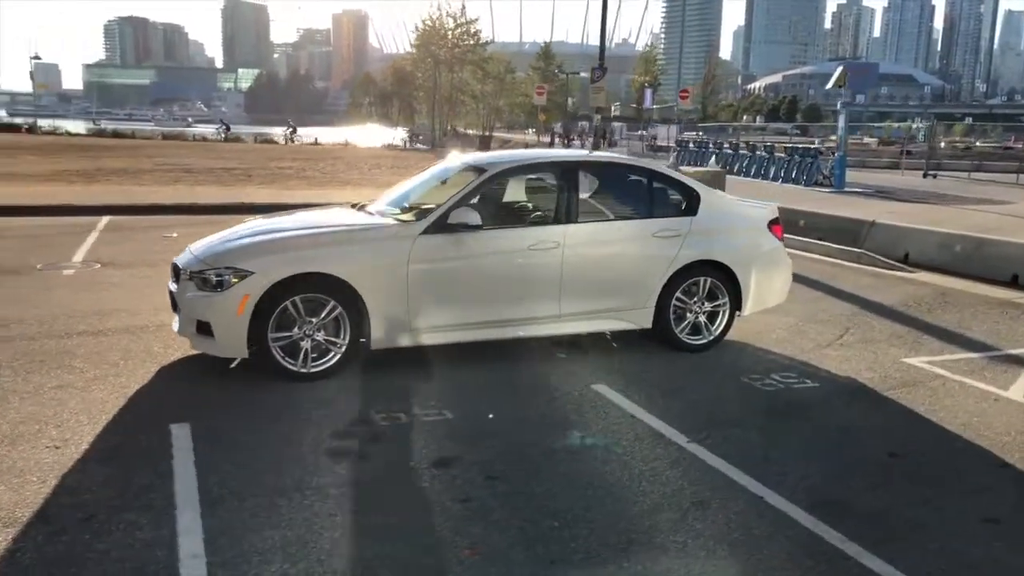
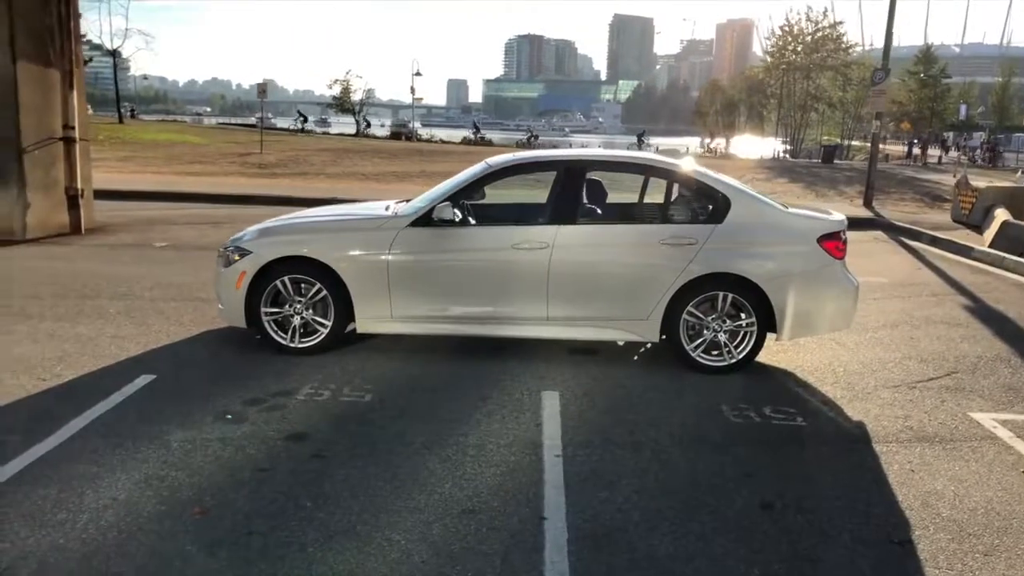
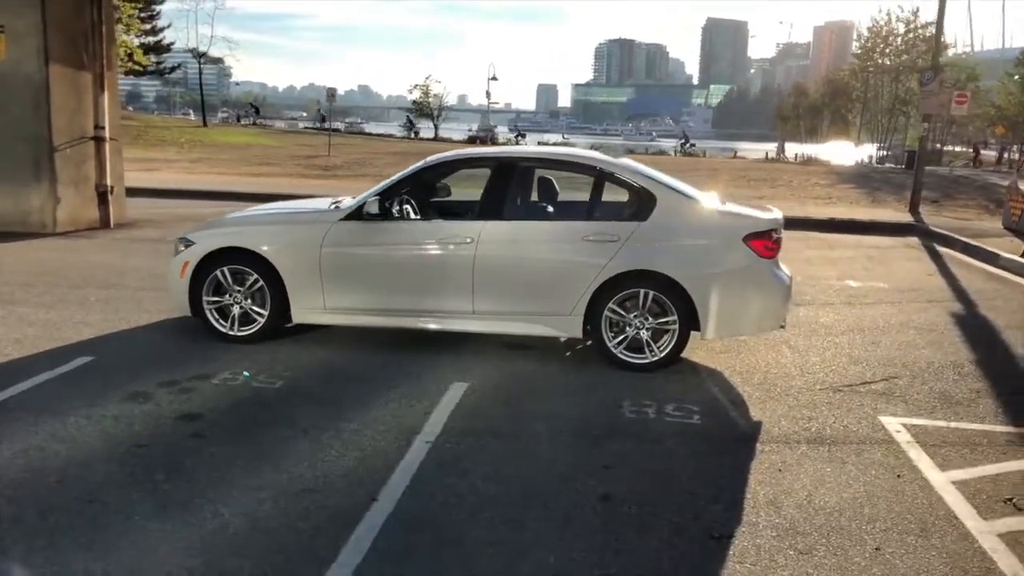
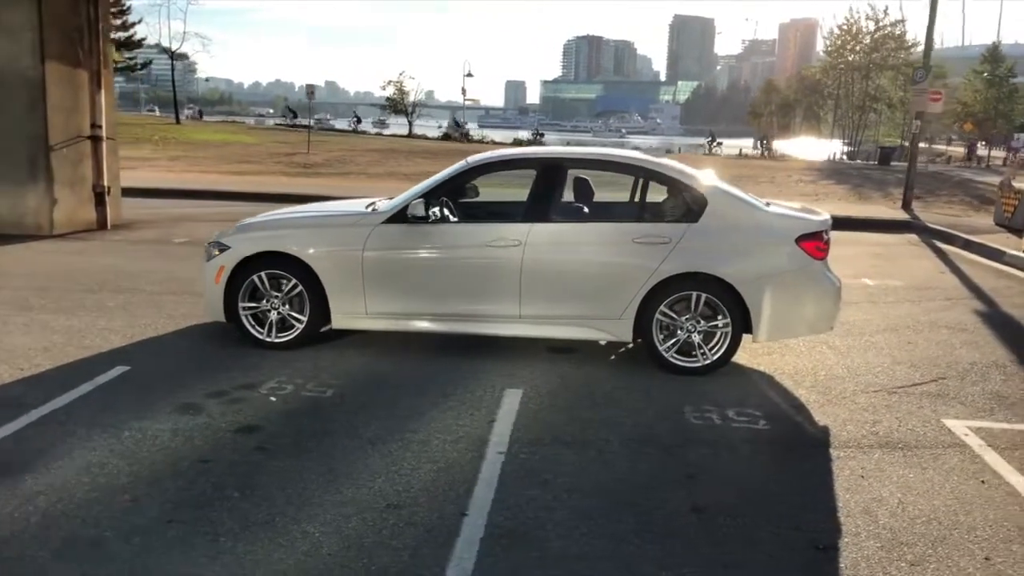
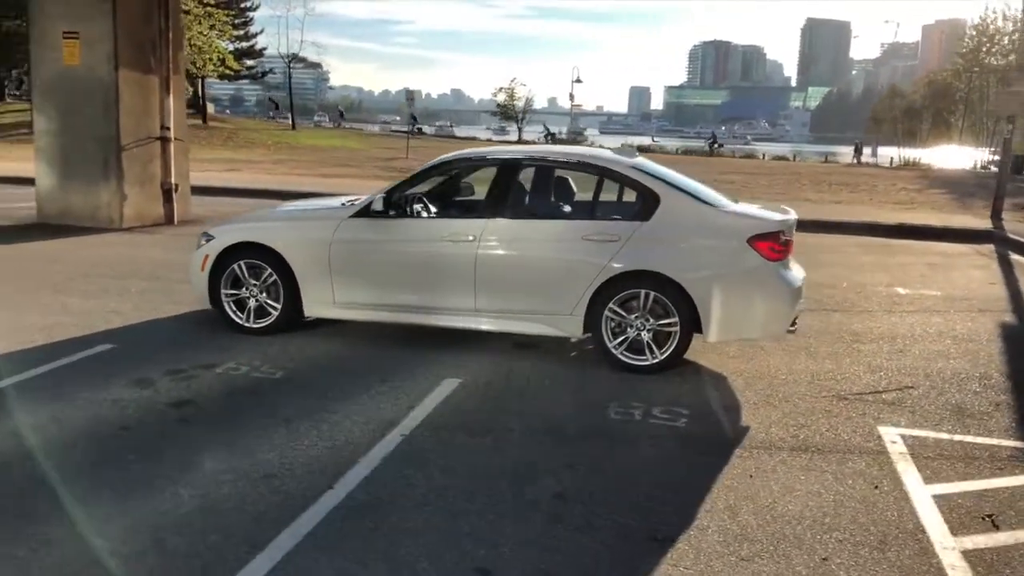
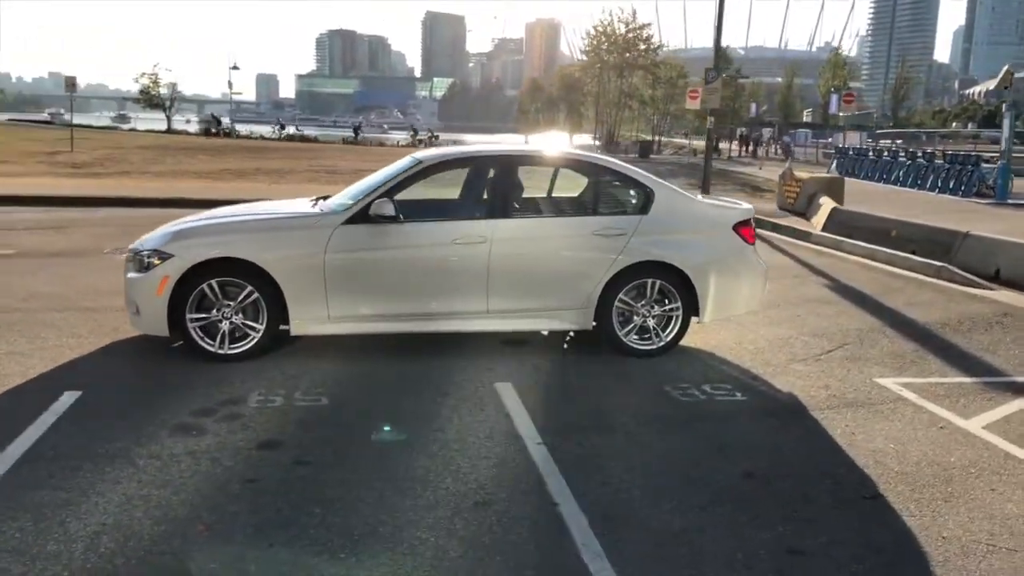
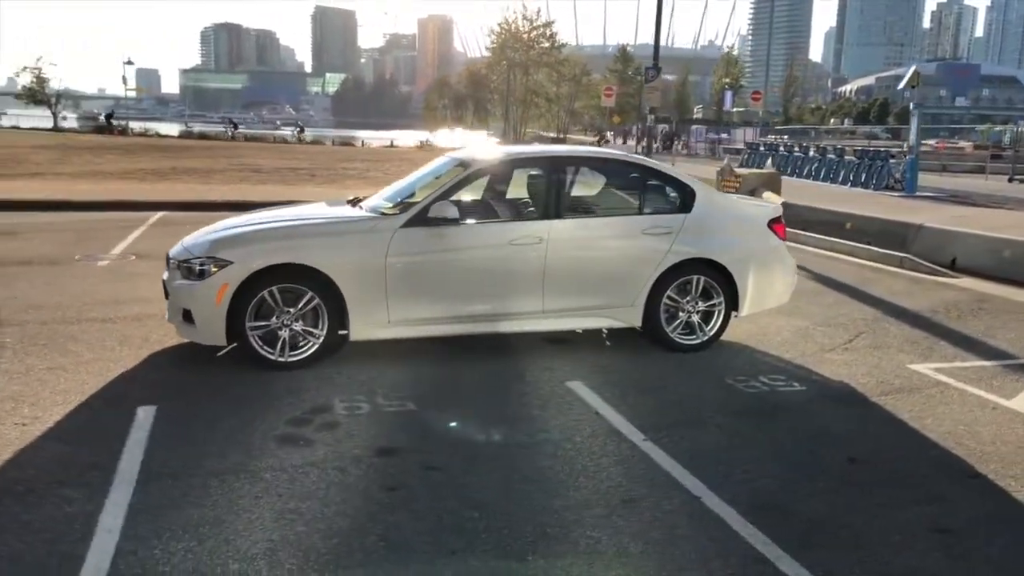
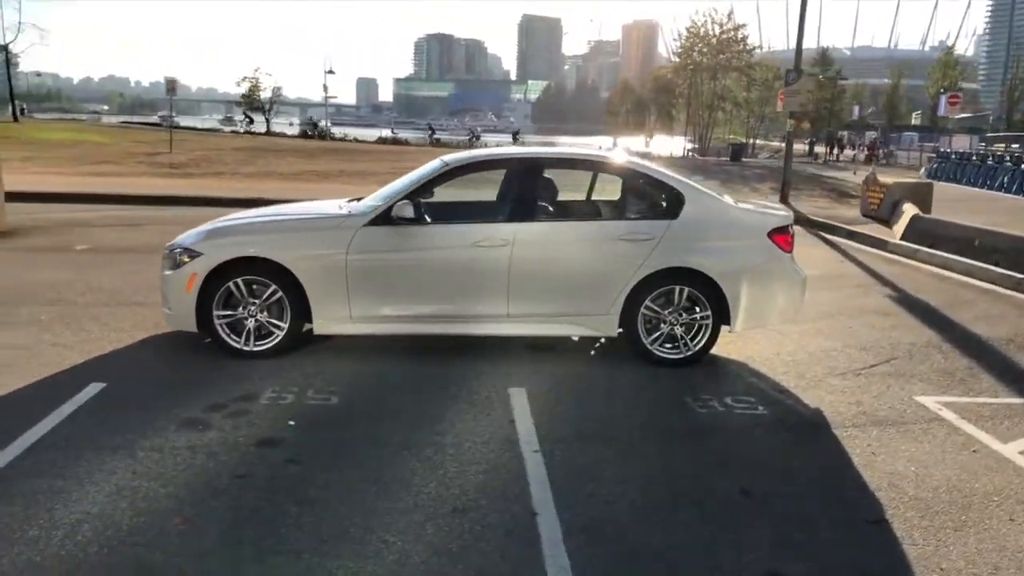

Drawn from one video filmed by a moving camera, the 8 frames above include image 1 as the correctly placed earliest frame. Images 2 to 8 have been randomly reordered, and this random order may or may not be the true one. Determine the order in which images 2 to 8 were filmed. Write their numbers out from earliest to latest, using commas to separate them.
7, 6, 8, 2, 4, 3, 5
